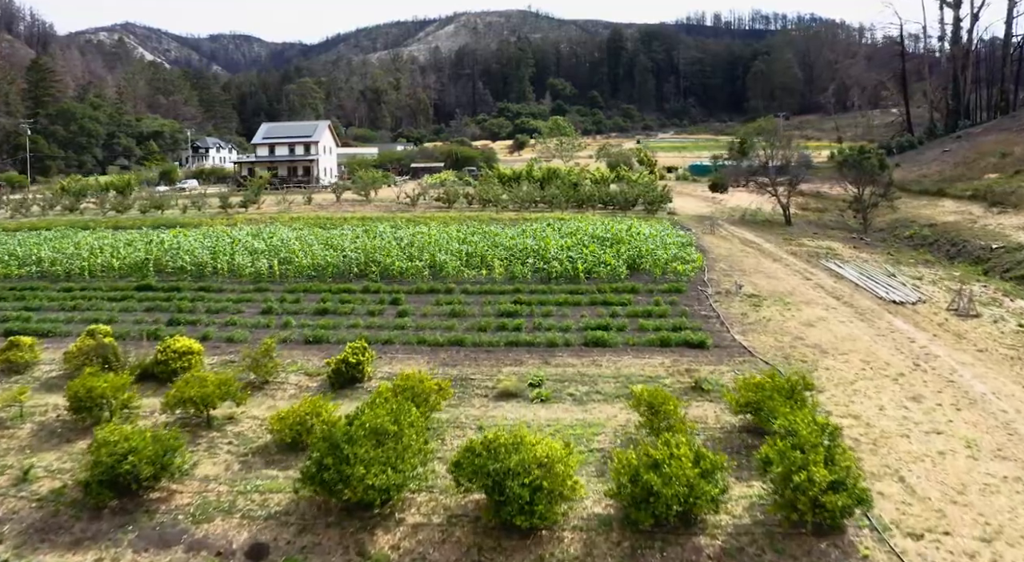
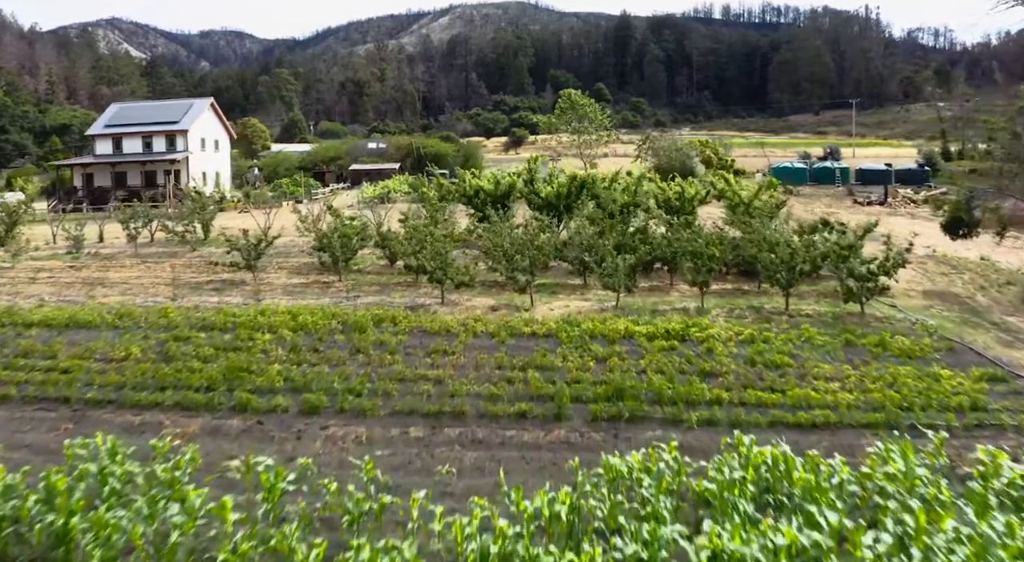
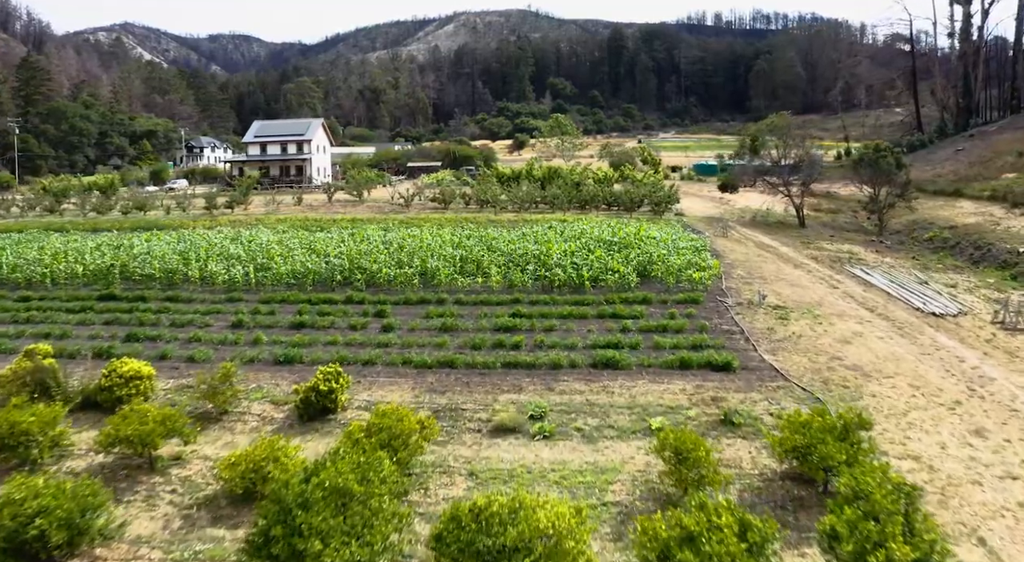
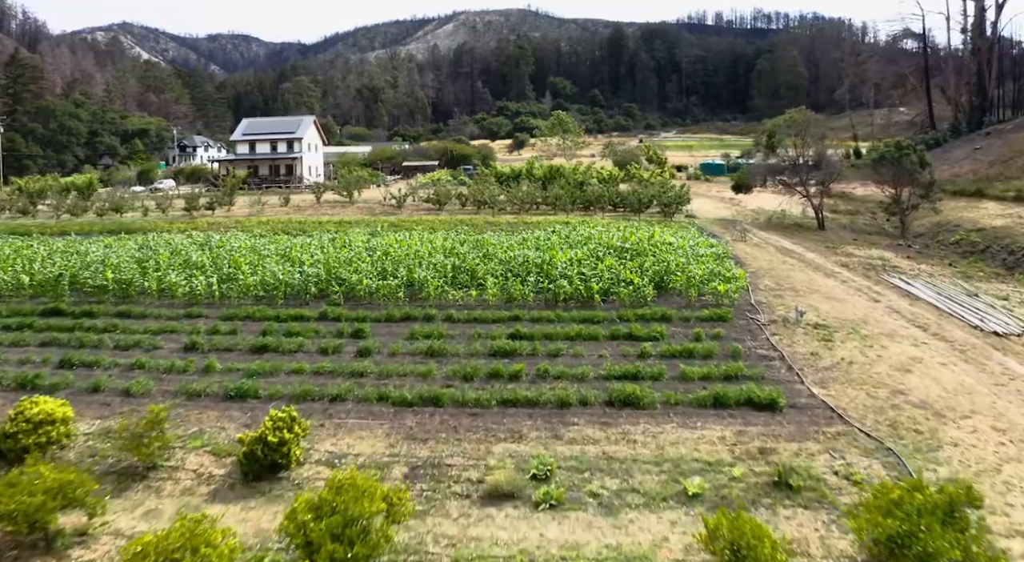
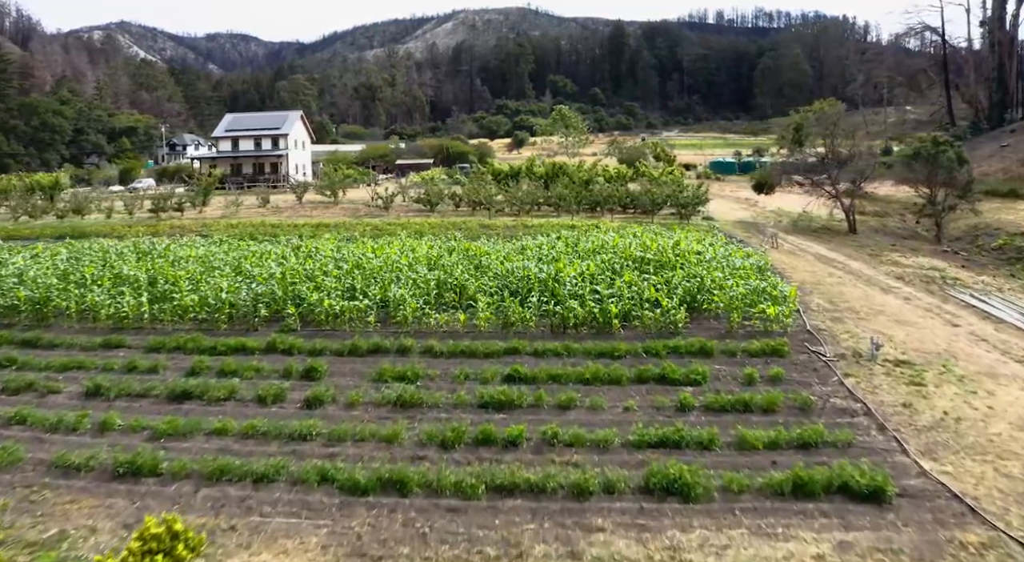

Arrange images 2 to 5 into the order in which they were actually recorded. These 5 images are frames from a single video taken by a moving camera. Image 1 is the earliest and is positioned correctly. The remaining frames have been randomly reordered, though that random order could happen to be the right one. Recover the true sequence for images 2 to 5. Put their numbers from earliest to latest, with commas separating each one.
3, 4, 5, 2
